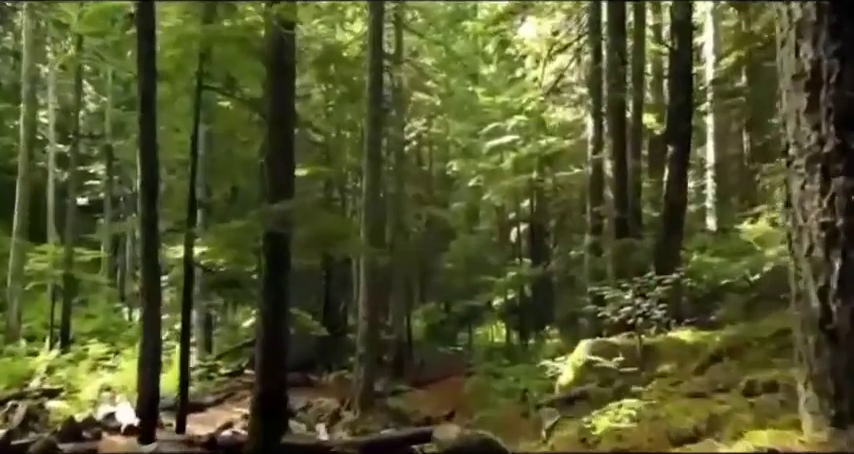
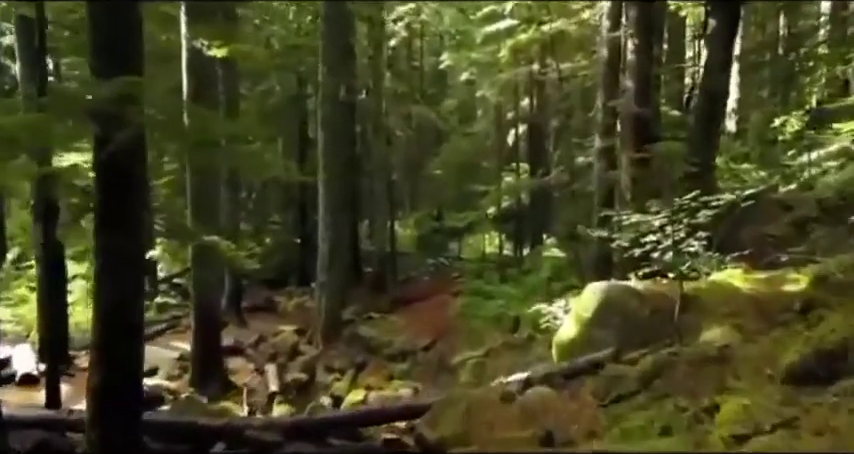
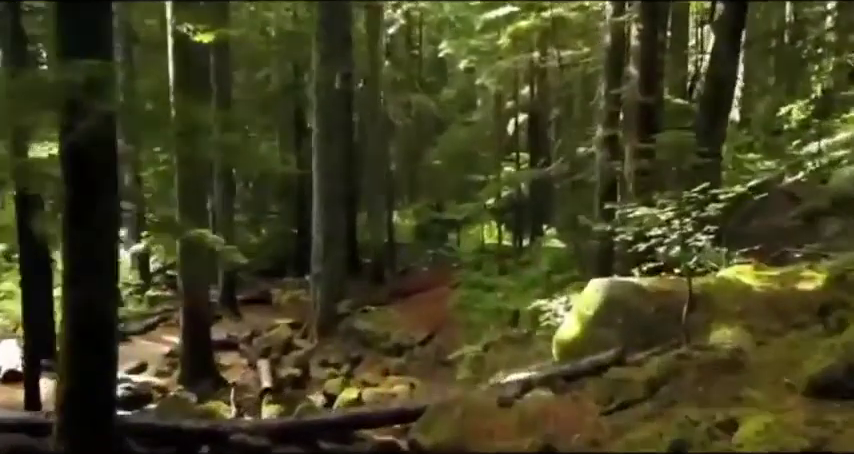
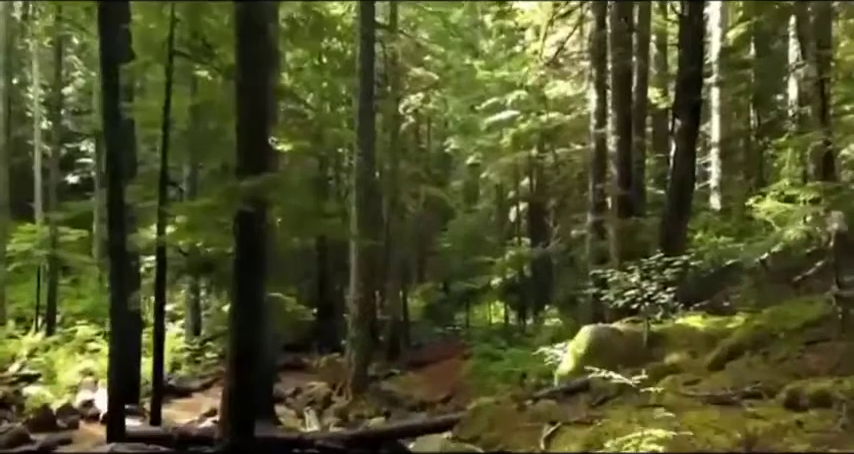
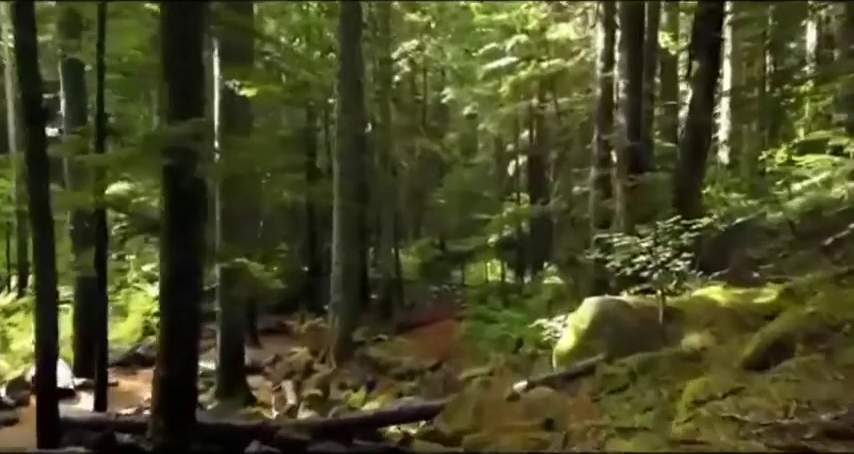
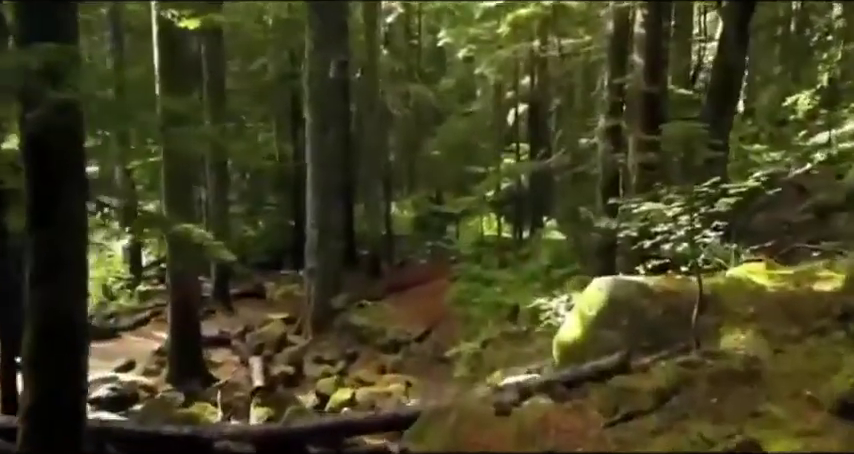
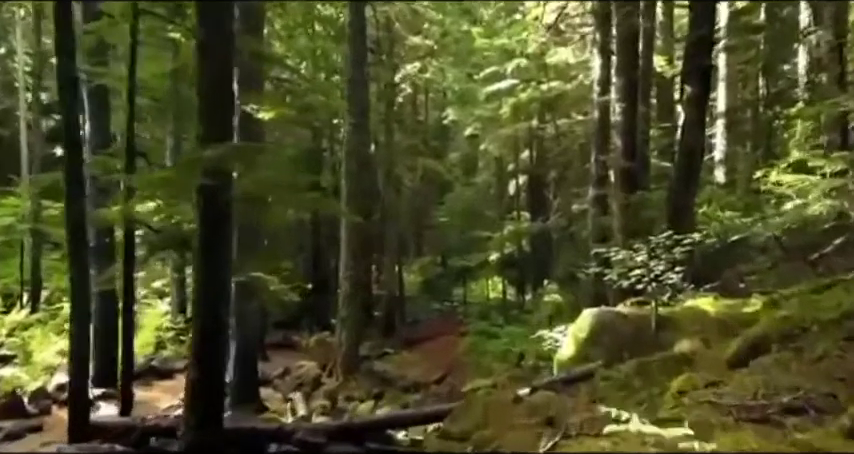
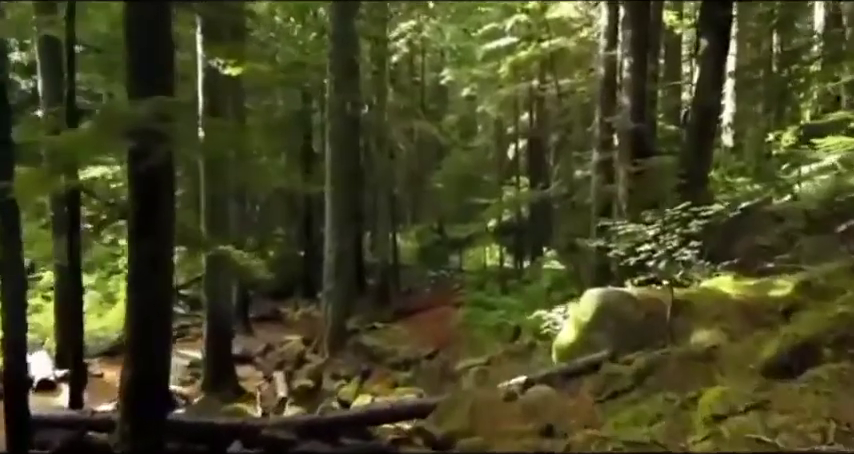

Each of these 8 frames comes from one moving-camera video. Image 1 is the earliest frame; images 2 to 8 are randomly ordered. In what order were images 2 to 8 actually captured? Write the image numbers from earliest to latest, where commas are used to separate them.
4, 7, 5, 8, 2, 3, 6
